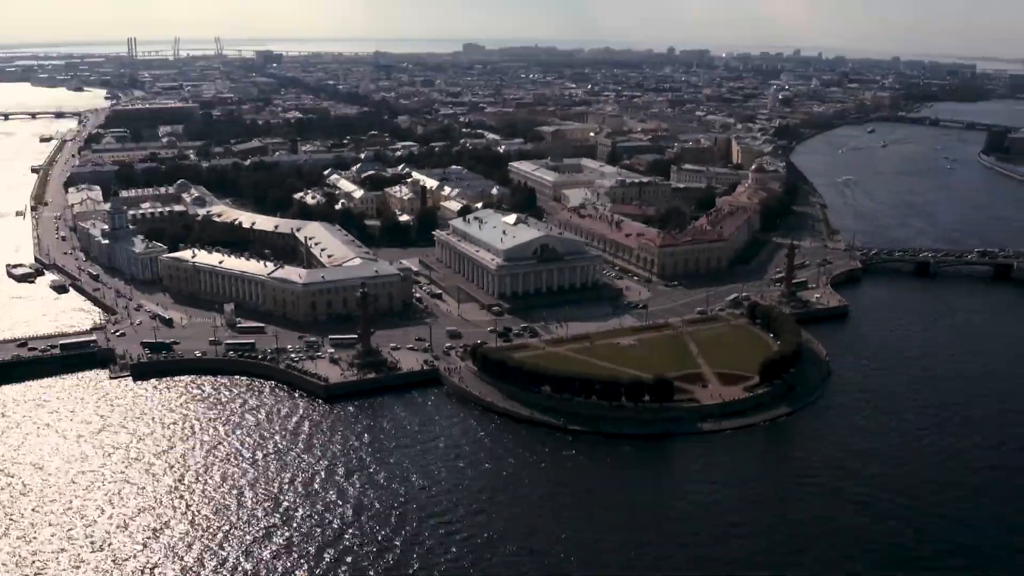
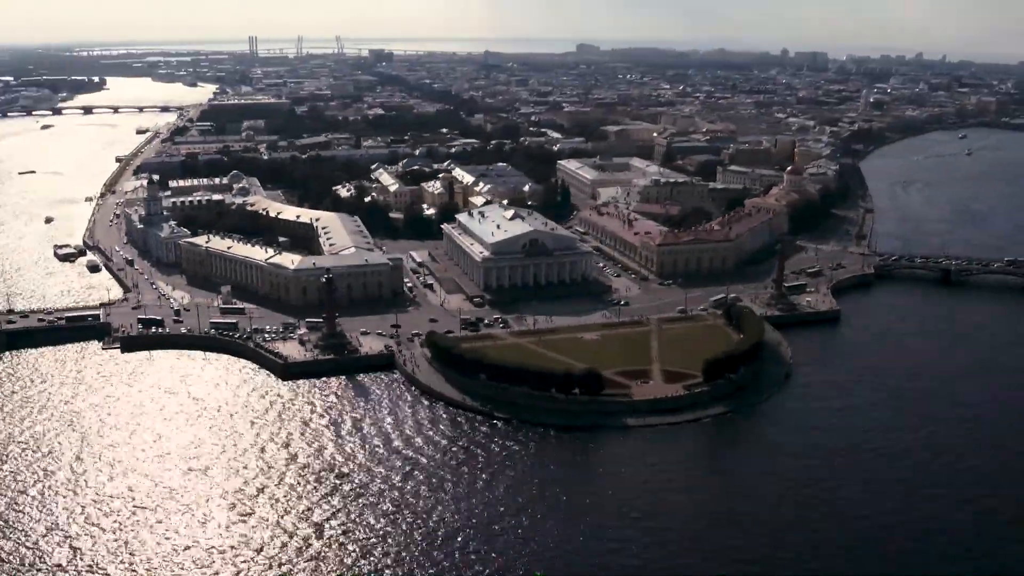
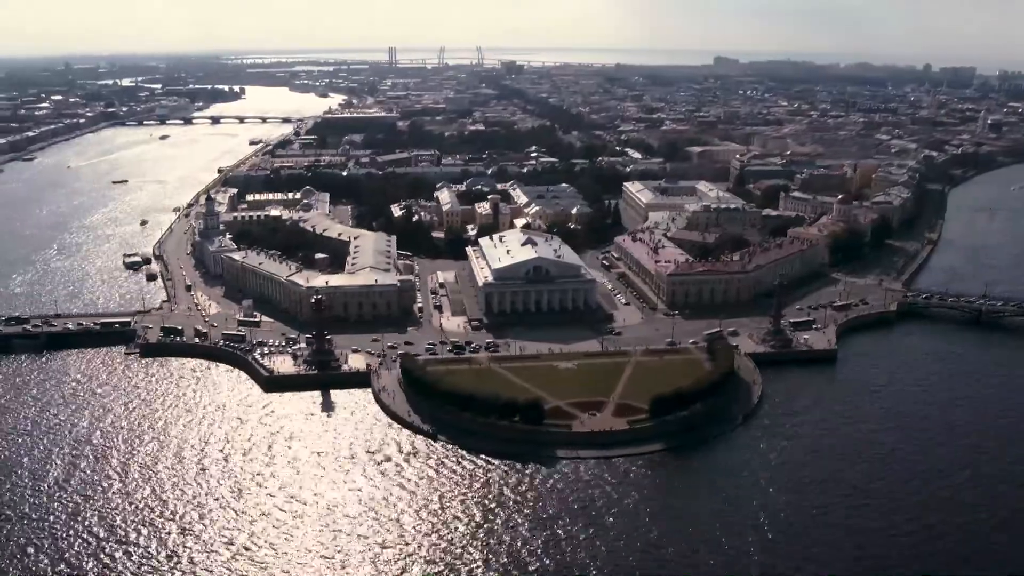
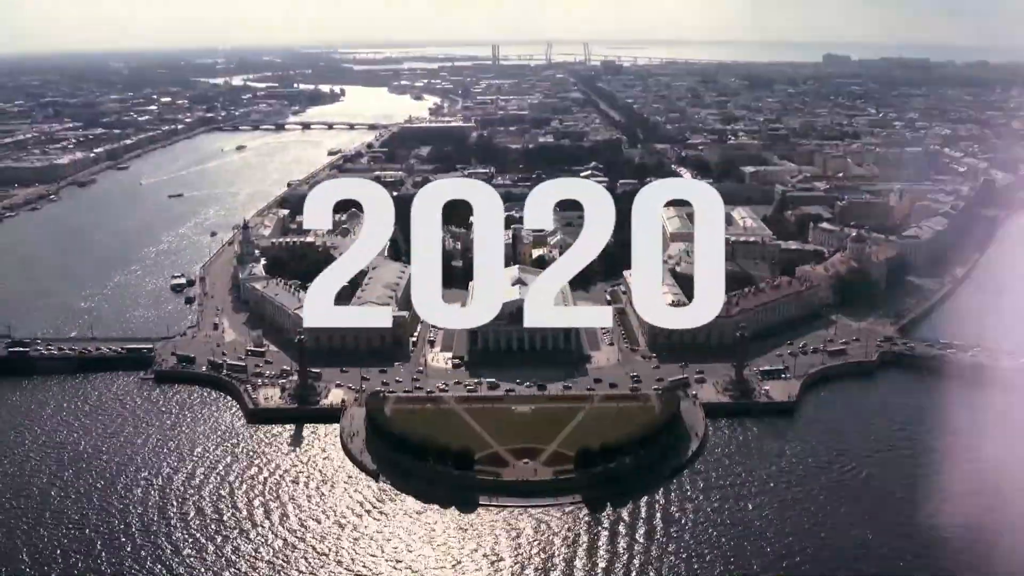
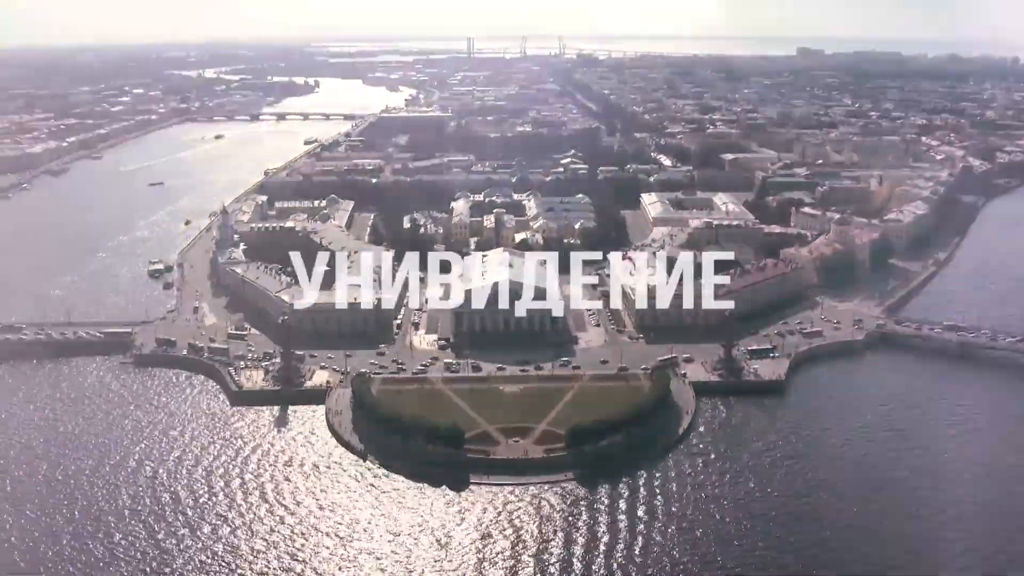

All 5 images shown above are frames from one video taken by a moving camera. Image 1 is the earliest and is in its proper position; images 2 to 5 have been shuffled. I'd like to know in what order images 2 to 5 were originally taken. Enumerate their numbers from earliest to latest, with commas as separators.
2, 3, 5, 4
